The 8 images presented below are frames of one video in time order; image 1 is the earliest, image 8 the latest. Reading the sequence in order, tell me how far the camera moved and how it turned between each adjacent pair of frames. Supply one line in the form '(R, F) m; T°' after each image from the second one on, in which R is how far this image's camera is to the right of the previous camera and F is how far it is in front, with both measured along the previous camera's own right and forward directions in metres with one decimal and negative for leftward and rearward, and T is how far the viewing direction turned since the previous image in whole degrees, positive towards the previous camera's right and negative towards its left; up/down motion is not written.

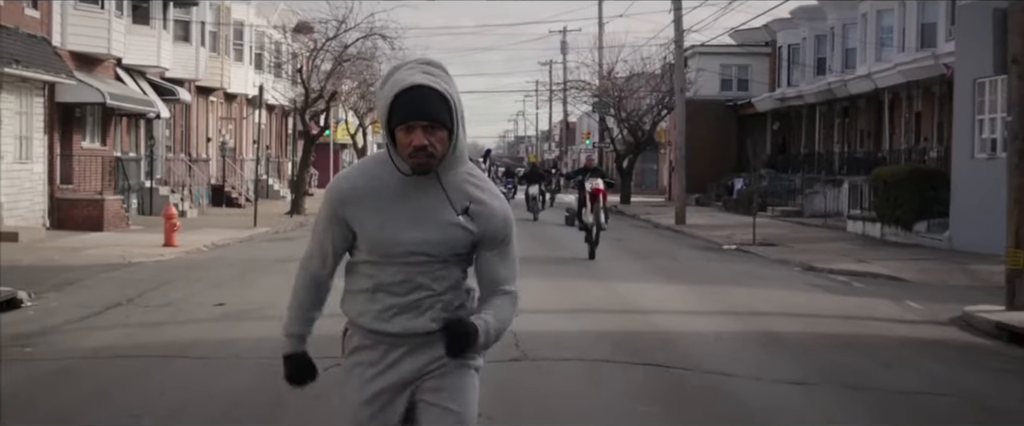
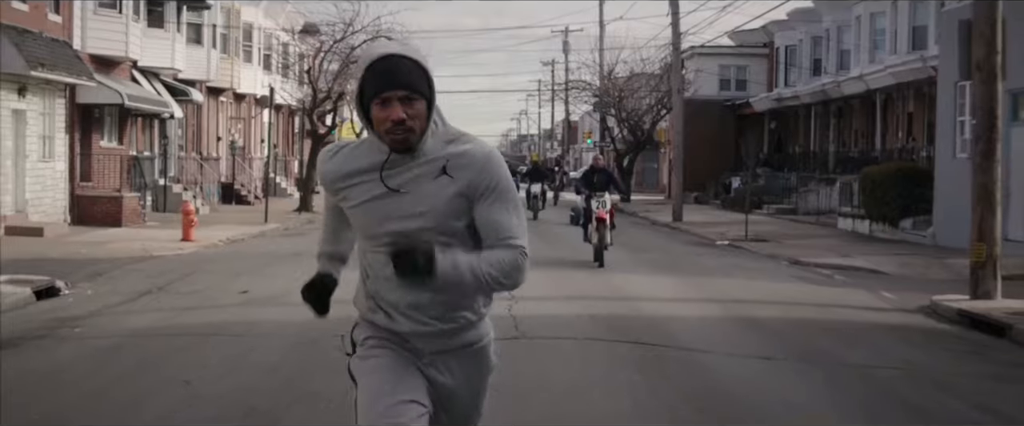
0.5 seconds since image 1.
(0.0, -1.1) m; 0°
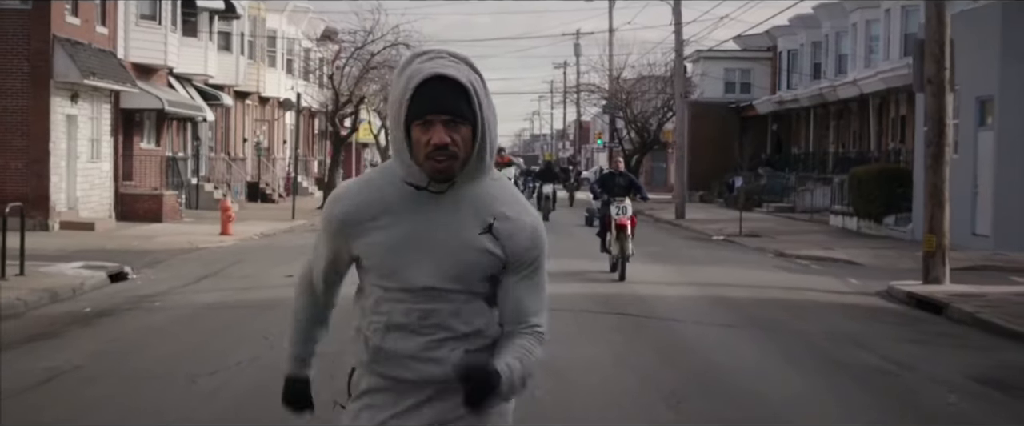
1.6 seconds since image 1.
(+0.1, -2.2) m; -1°
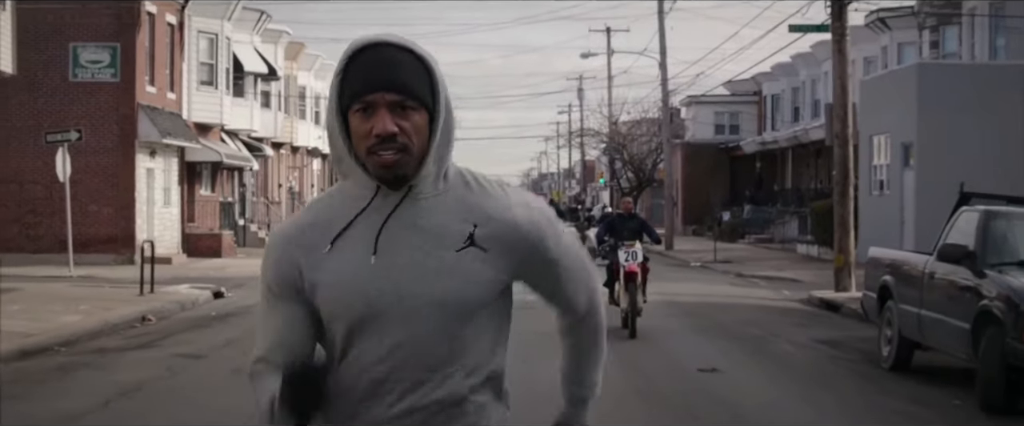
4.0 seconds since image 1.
(+0.1, -5.3) m; 0°
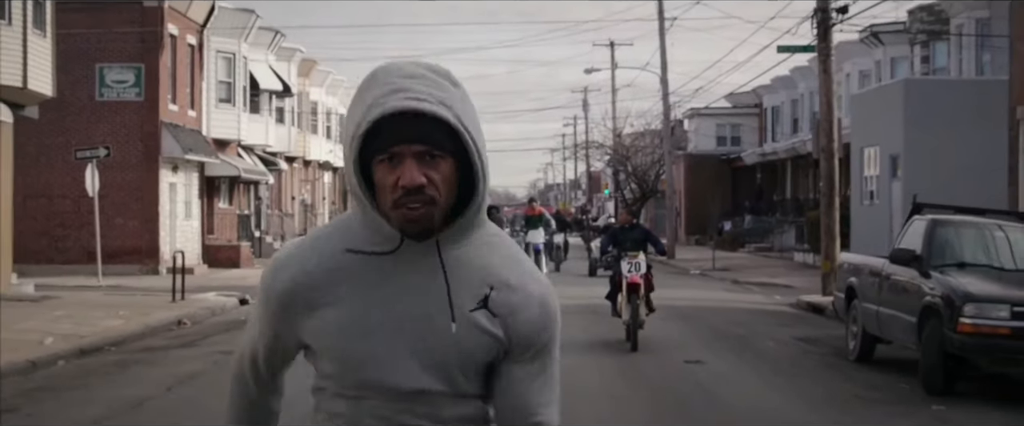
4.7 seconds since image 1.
(0.0, -1.5) m; 0°
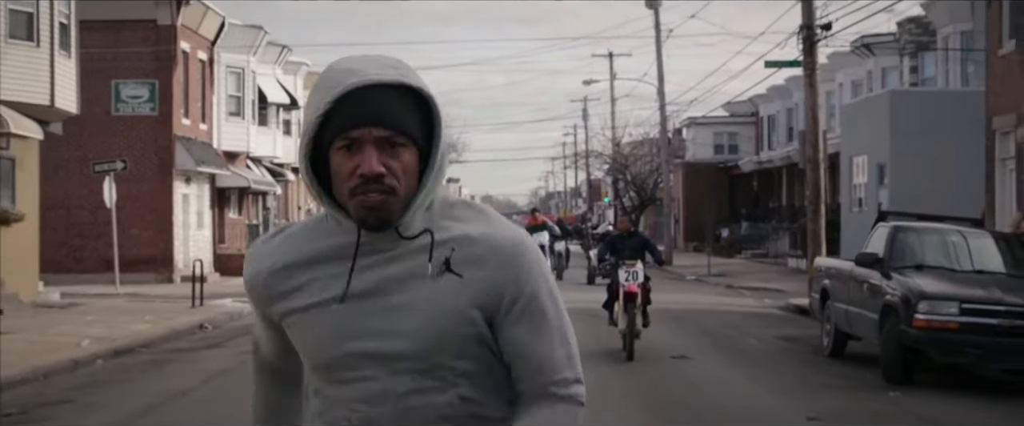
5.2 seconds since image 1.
(0.0, -1.2) m; 0°
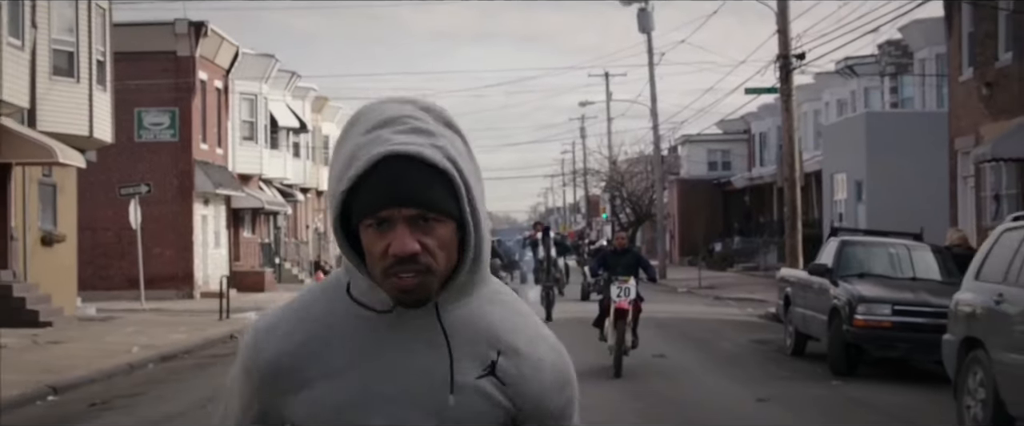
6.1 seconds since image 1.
(0.0, -2.1) m; 0°
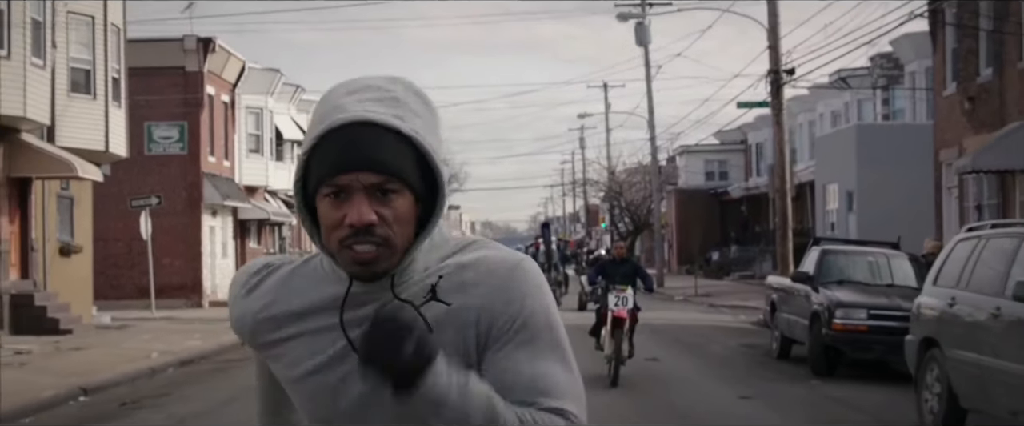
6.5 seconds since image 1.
(0.0, -1.0) m; 0°
